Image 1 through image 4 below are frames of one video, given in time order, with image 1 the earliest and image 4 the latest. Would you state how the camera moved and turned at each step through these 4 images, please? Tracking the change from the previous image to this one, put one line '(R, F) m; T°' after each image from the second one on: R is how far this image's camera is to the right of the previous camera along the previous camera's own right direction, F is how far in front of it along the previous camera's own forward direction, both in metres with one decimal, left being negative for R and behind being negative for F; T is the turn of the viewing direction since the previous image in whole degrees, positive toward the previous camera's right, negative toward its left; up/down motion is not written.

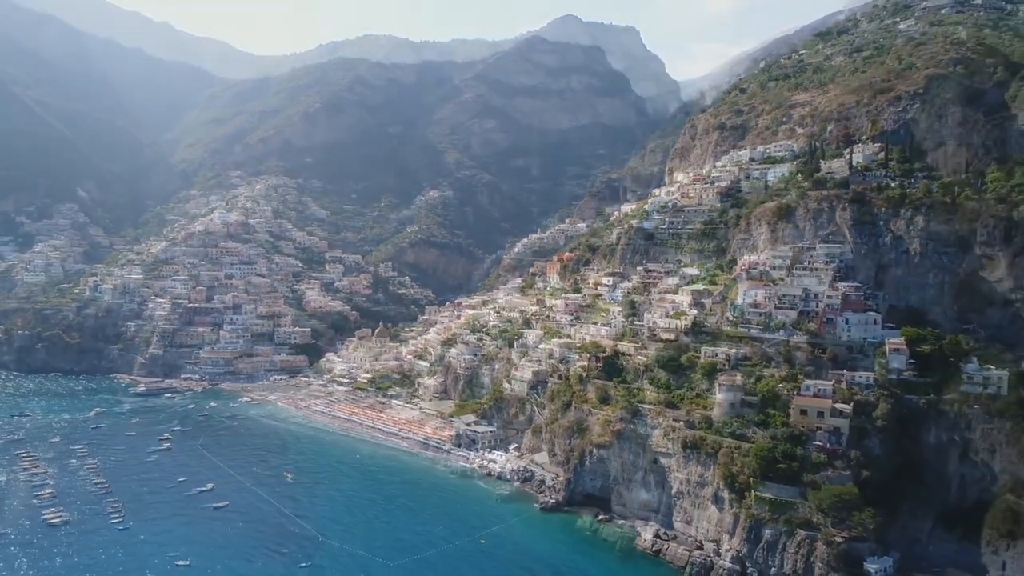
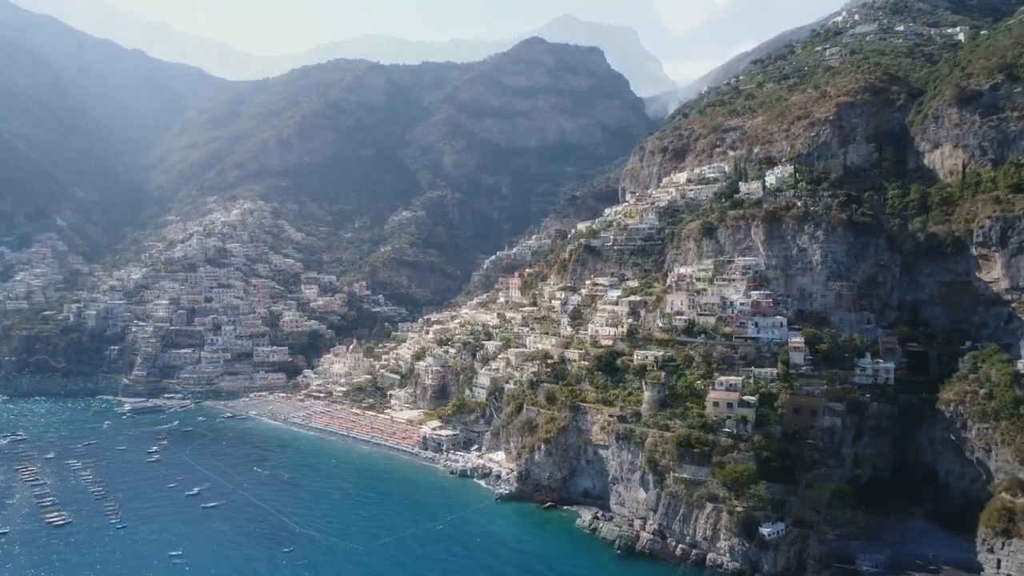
(+1.8, -6.3) m; +2°
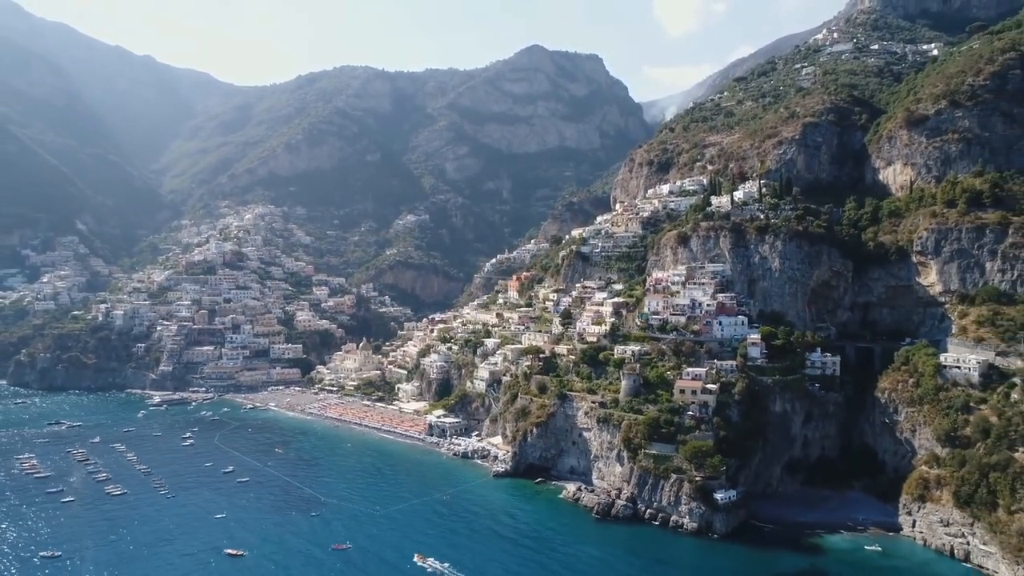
(+0.5, -7.7) m; 0°
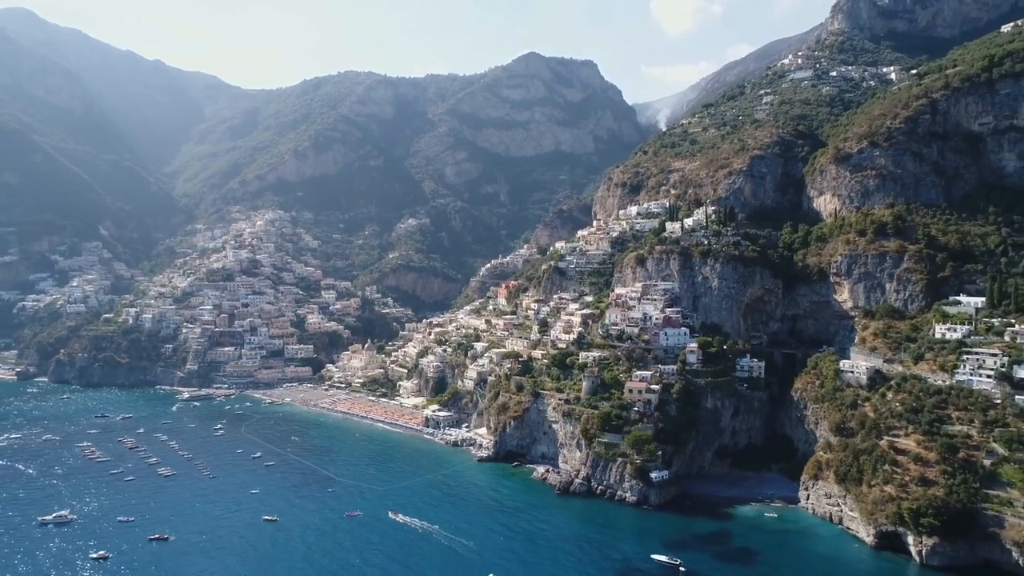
(+2.0, -12.1) m; 0°
